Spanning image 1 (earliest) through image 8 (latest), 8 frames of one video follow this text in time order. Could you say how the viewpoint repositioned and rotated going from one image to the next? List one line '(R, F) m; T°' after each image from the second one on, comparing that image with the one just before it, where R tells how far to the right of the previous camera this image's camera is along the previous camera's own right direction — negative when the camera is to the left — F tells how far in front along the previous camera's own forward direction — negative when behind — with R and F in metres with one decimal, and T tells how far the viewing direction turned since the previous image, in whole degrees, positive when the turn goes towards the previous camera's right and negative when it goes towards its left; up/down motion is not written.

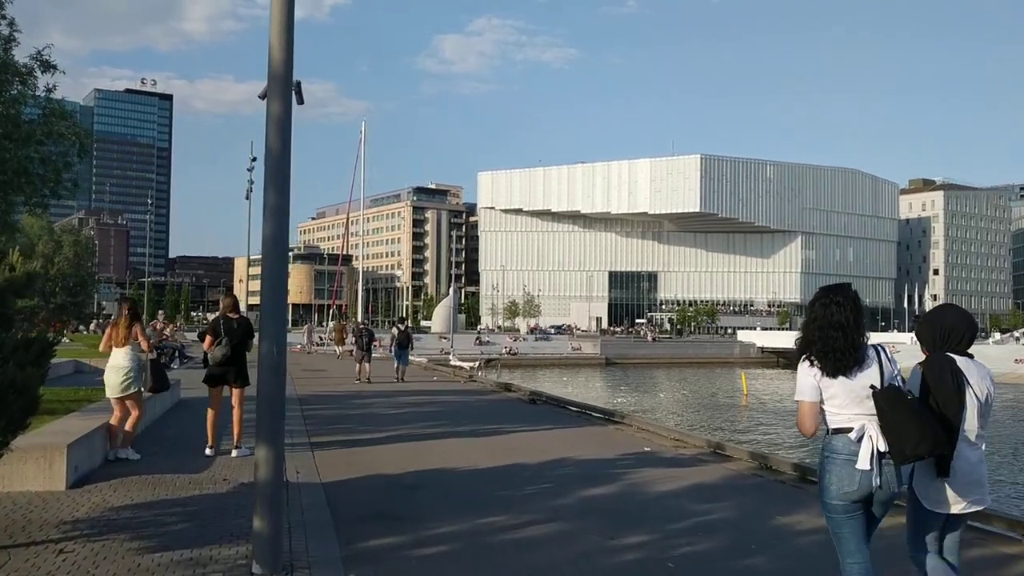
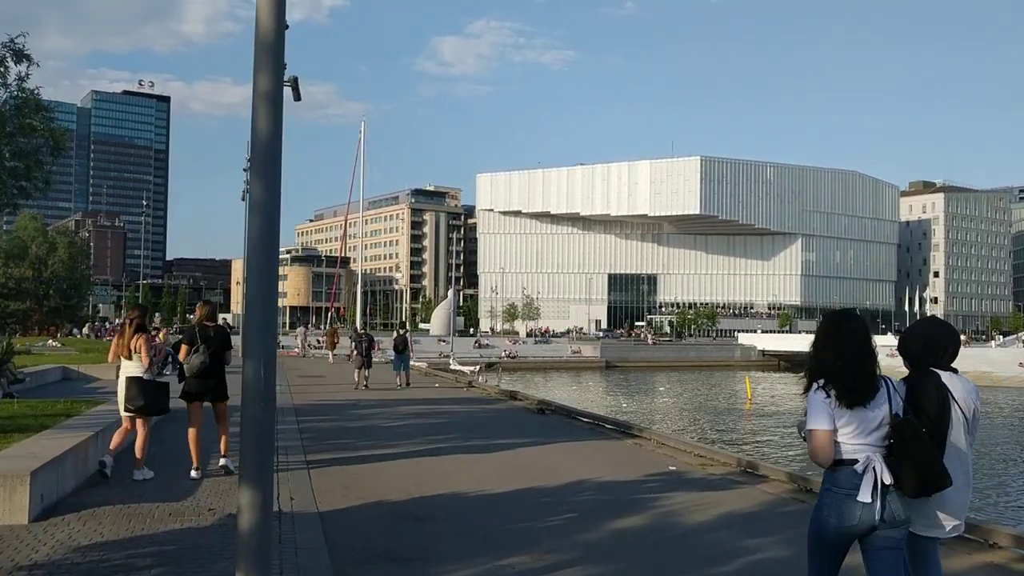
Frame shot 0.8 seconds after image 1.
(-0.2, +0.9) m; 0°
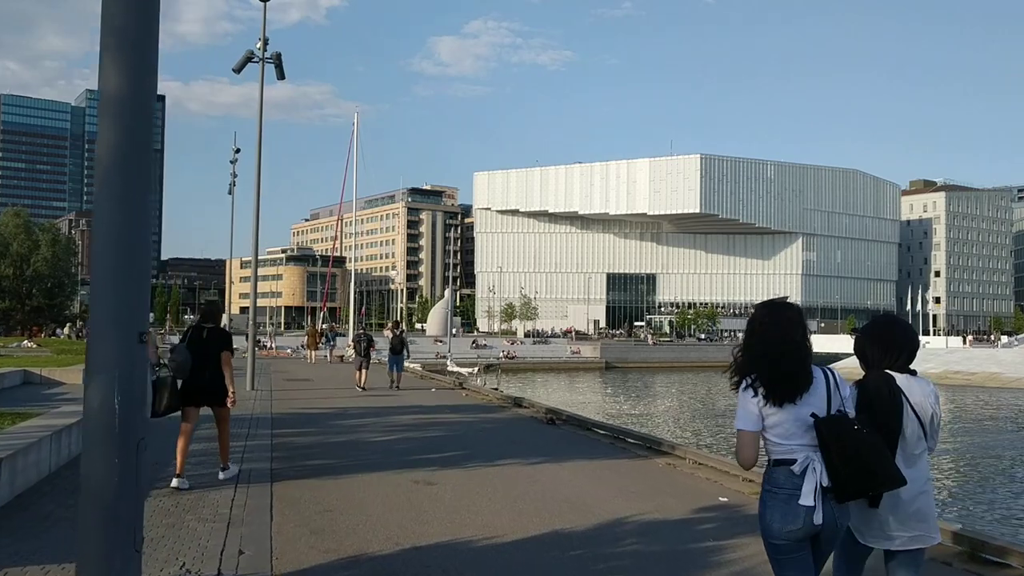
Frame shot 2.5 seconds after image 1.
(-0.2, +1.9) m; 0°
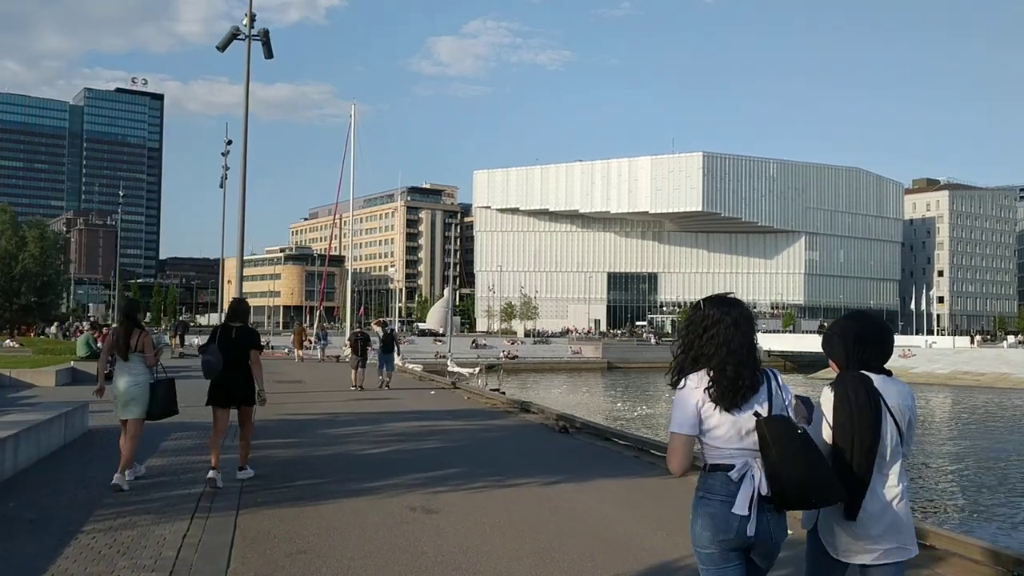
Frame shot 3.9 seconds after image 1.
(-0.1, +1.5) m; 0°
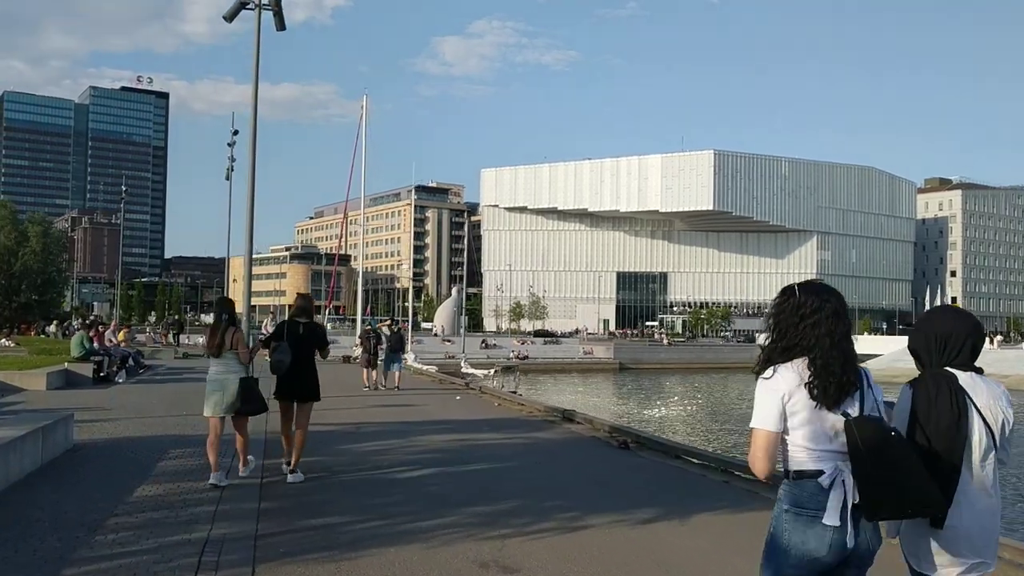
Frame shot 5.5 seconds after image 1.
(-0.6, +1.8) m; 0°
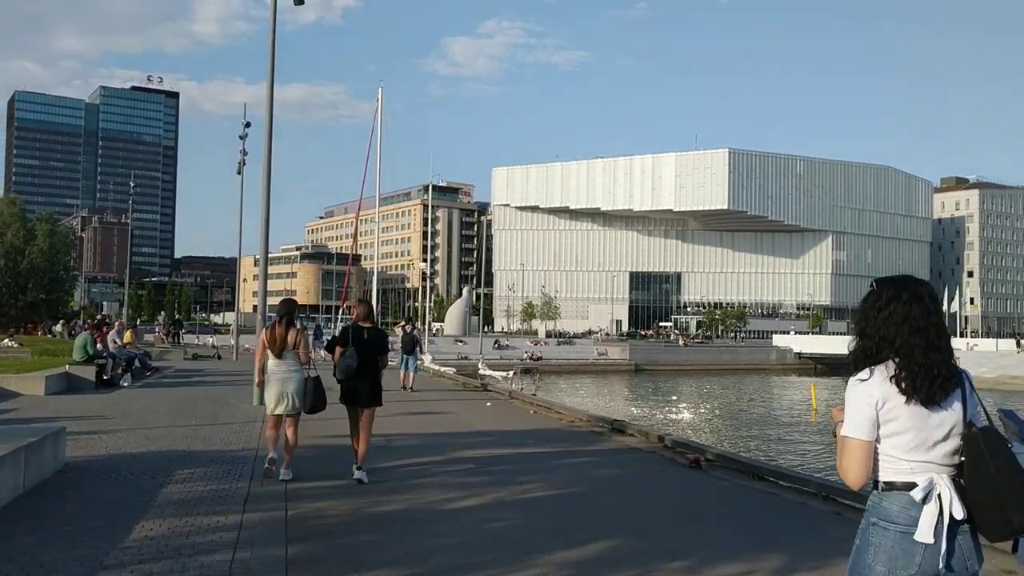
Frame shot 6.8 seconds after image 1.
(-0.5, +1.5) m; -1°
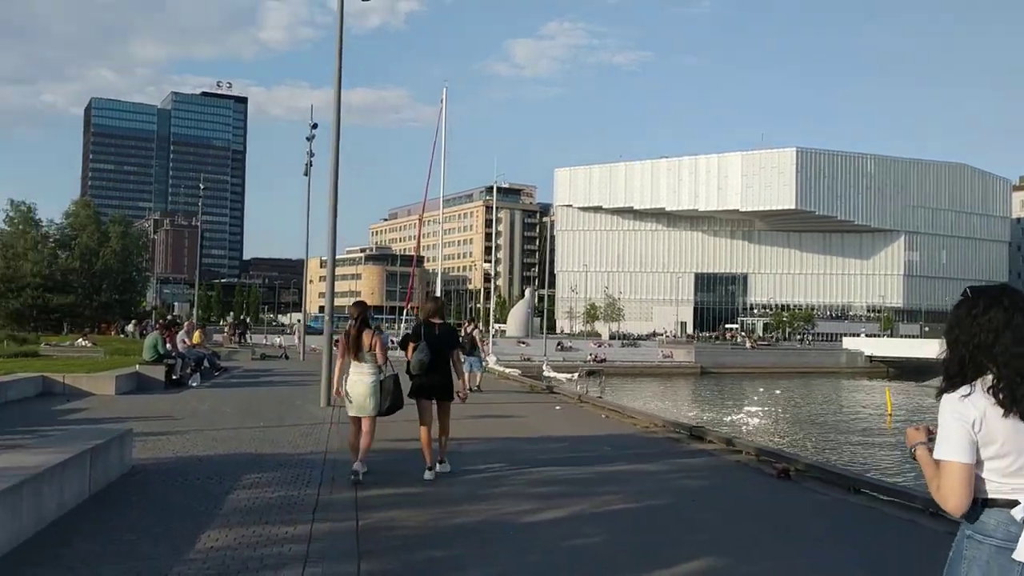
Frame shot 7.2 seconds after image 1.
(-0.2, +0.5) m; -4°
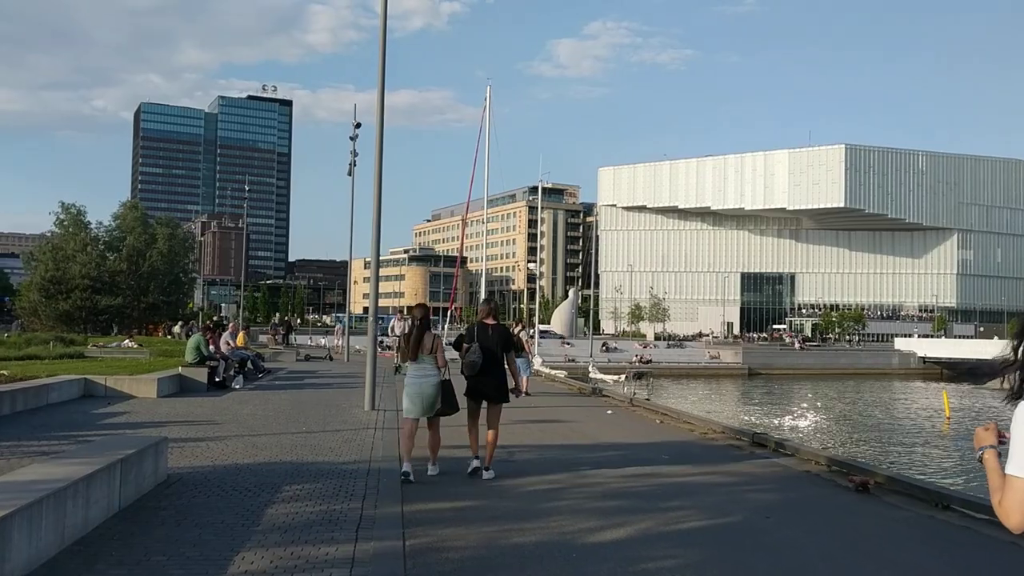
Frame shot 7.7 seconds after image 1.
(-0.1, +0.6) m; -3°
